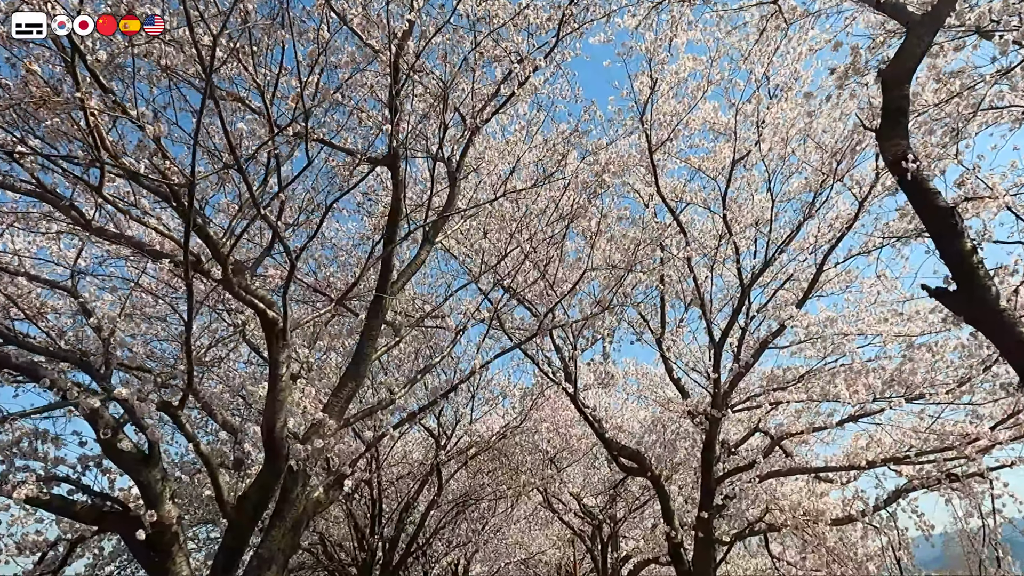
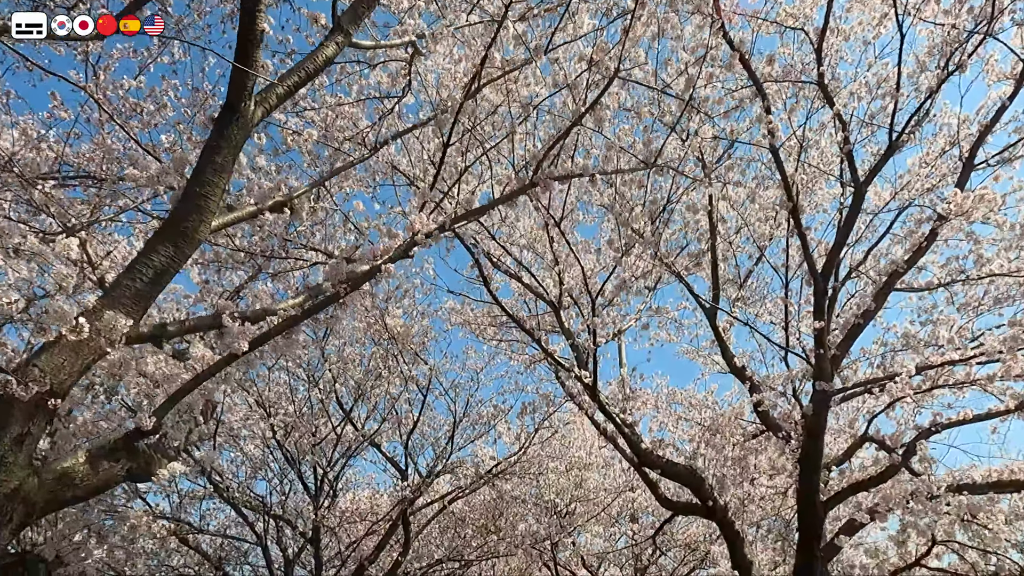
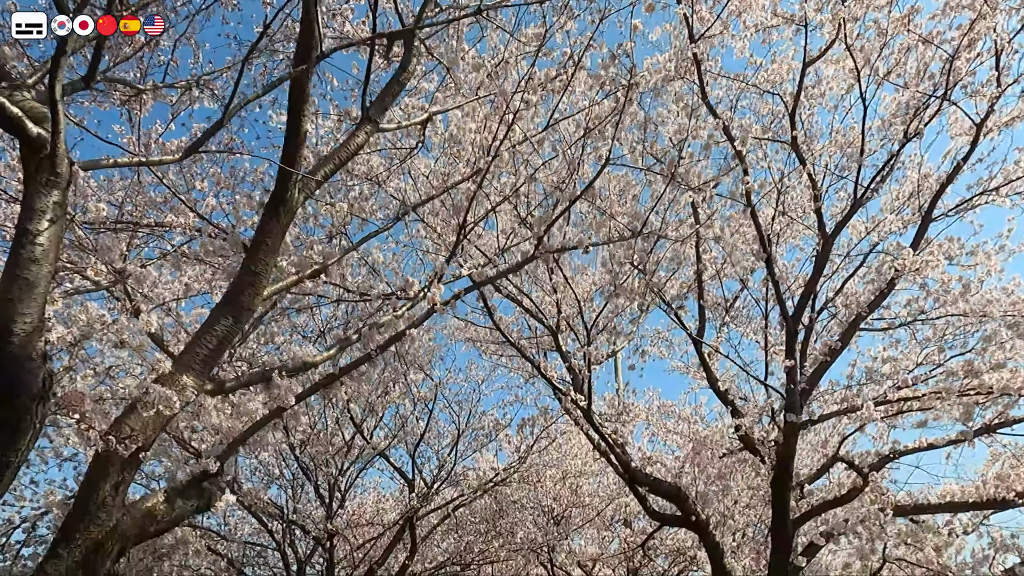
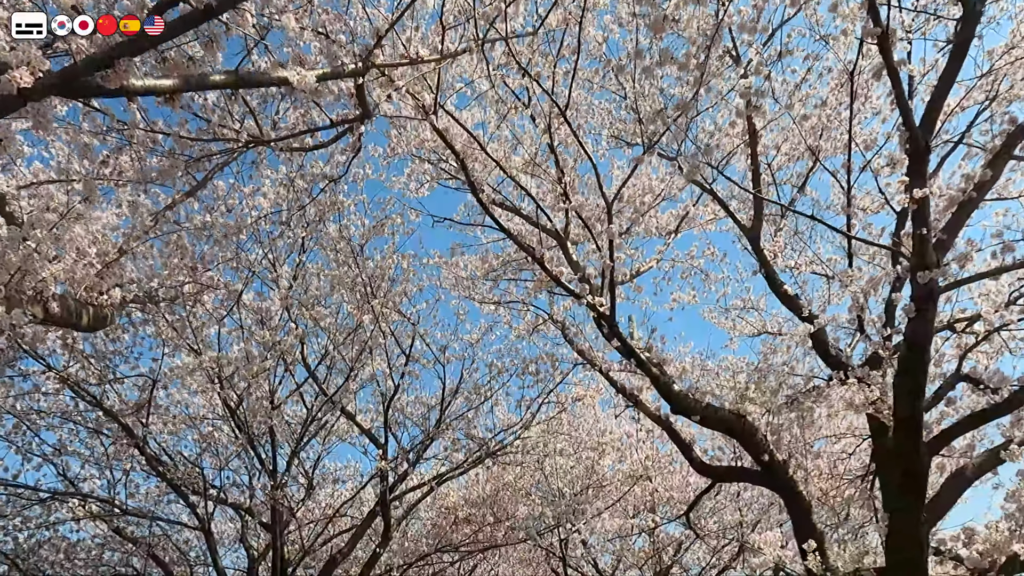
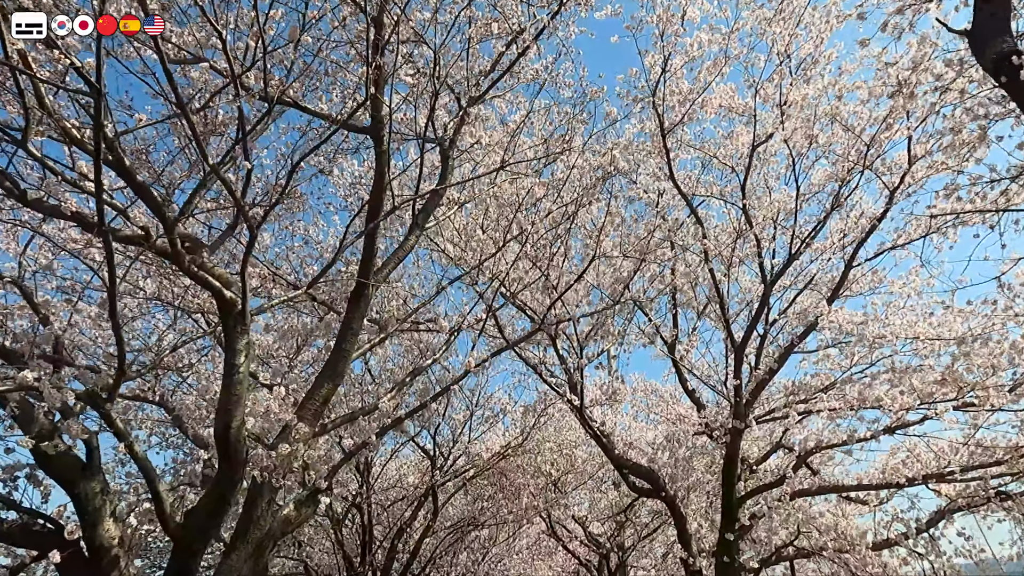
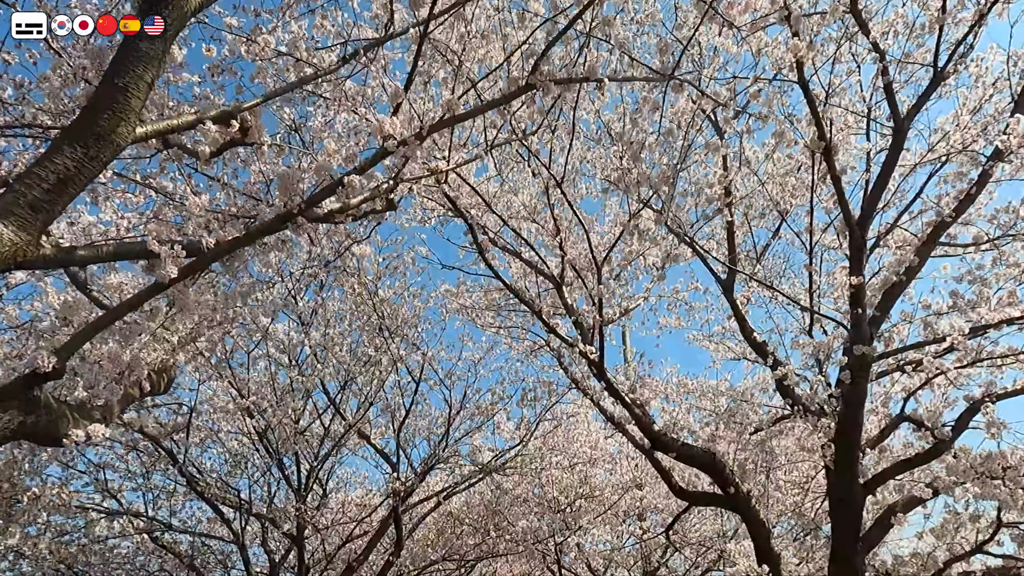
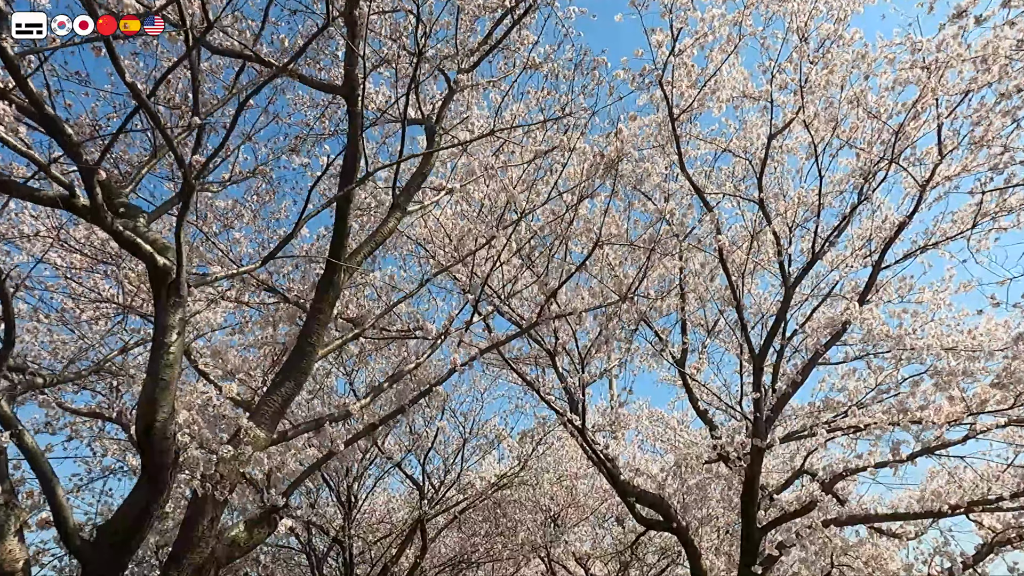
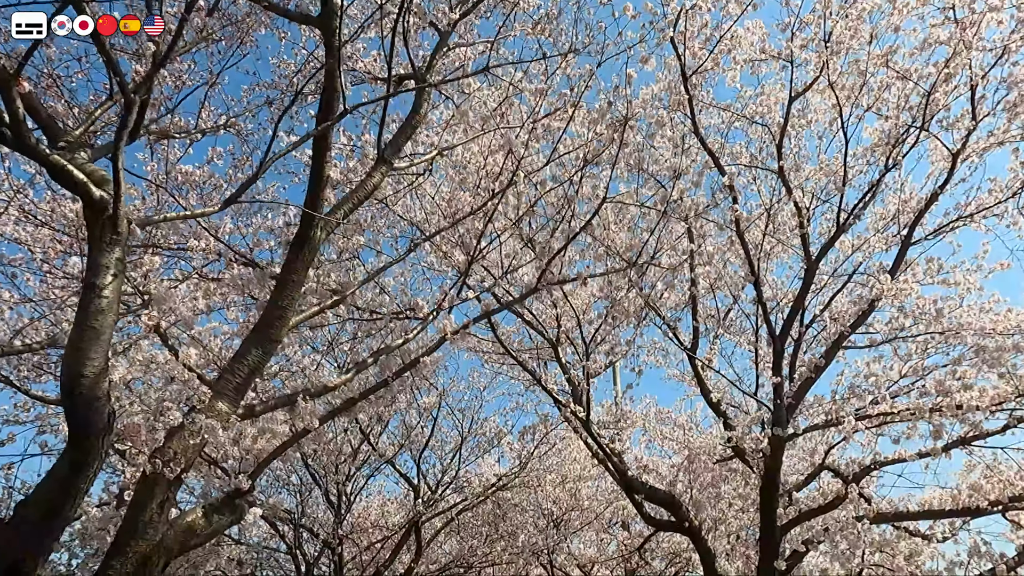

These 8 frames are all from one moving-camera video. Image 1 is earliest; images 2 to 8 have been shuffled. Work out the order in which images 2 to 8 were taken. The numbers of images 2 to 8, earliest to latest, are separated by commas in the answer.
5, 7, 8, 3, 2, 6, 4
